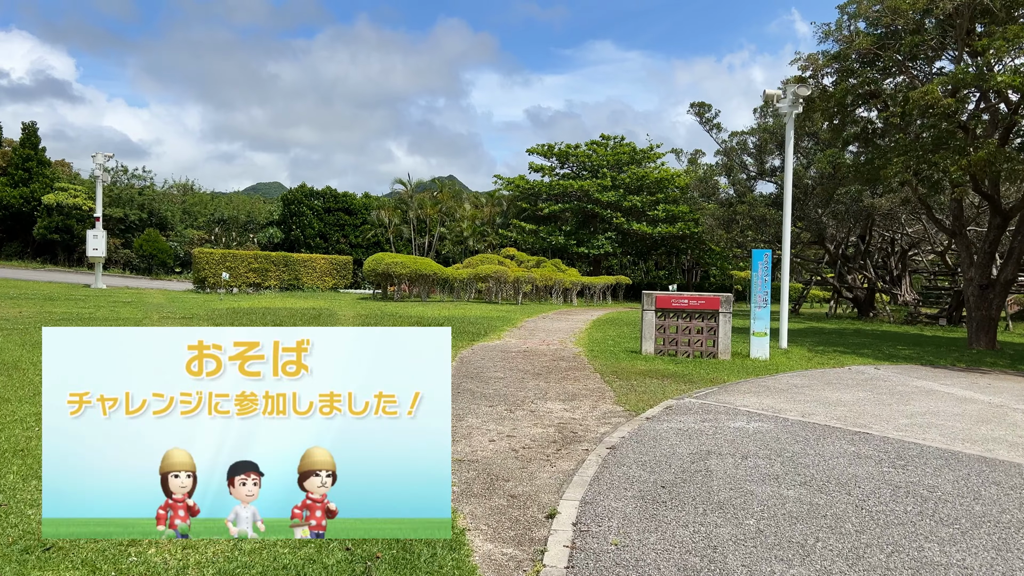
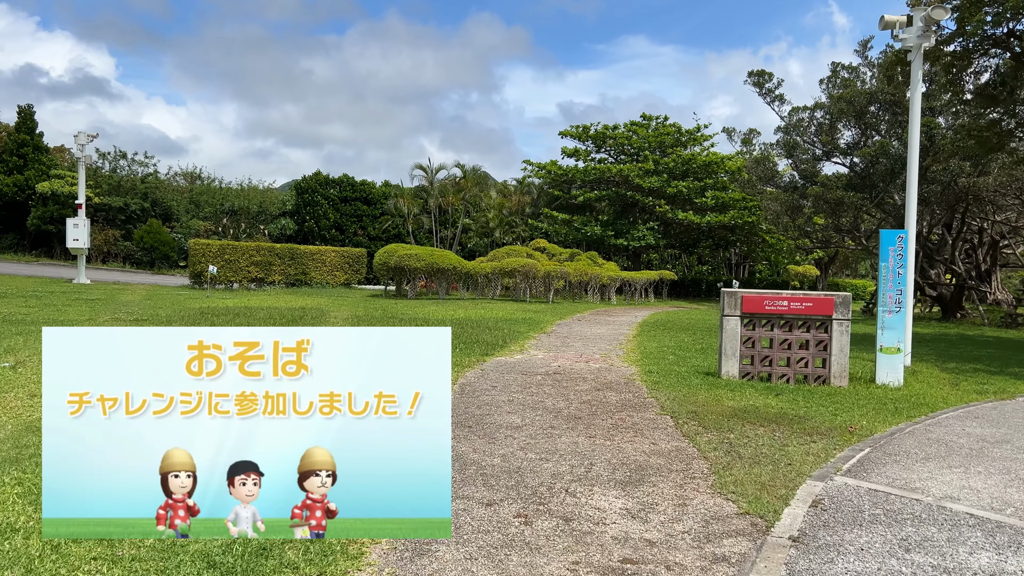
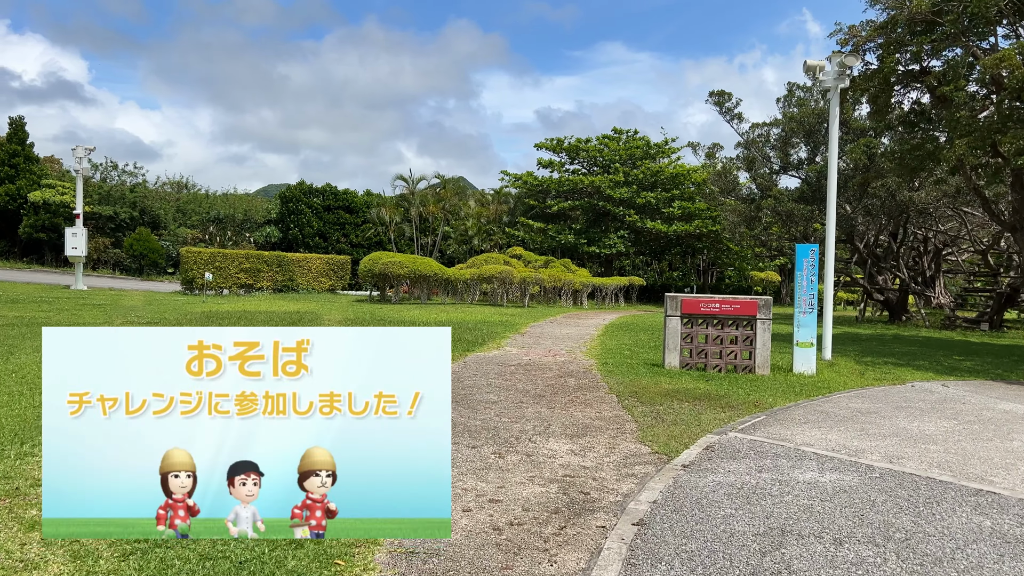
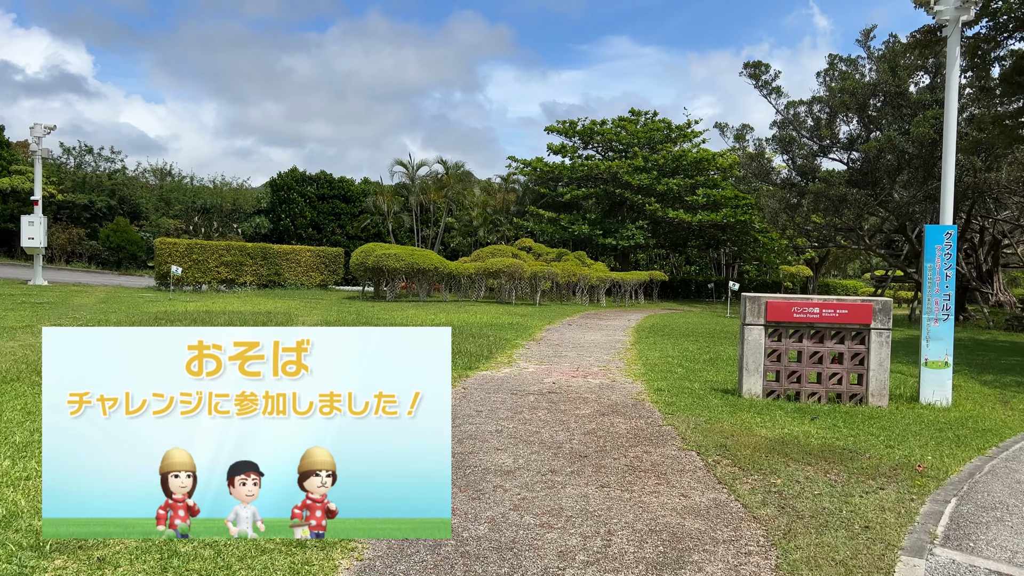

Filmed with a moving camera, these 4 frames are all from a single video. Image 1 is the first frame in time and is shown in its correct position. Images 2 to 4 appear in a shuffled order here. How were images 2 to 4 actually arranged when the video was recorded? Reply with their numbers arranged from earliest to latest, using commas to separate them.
3, 2, 4
